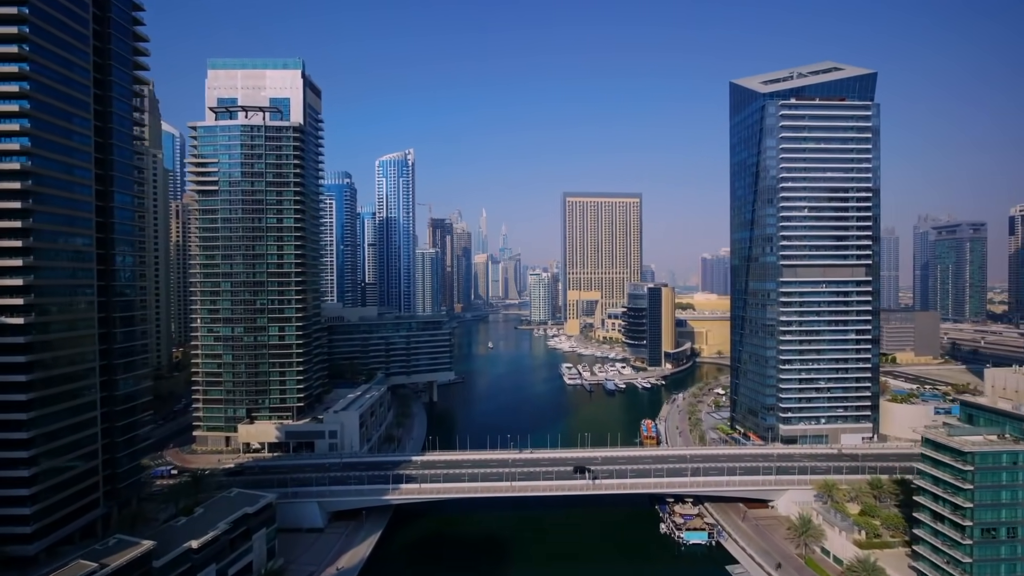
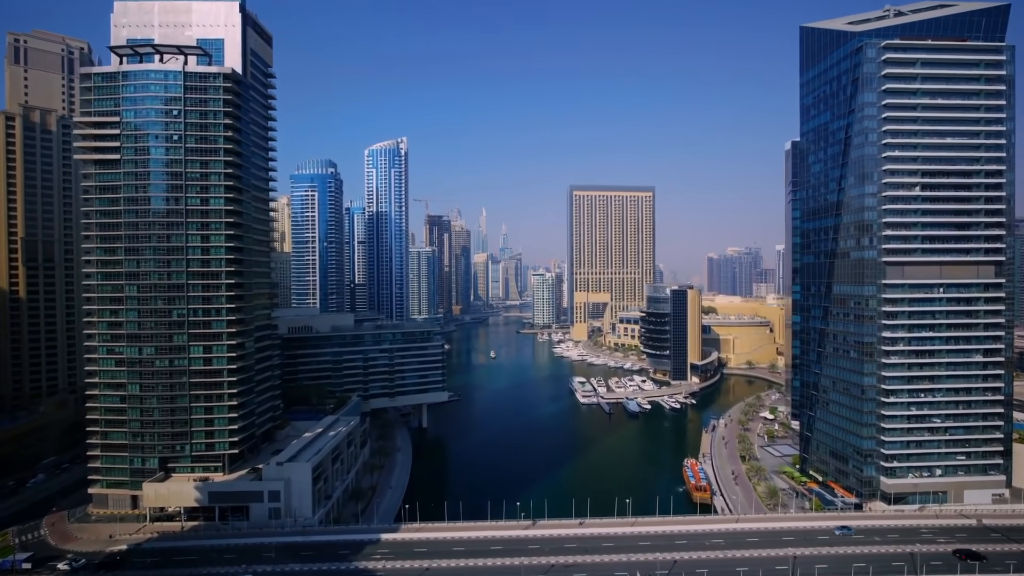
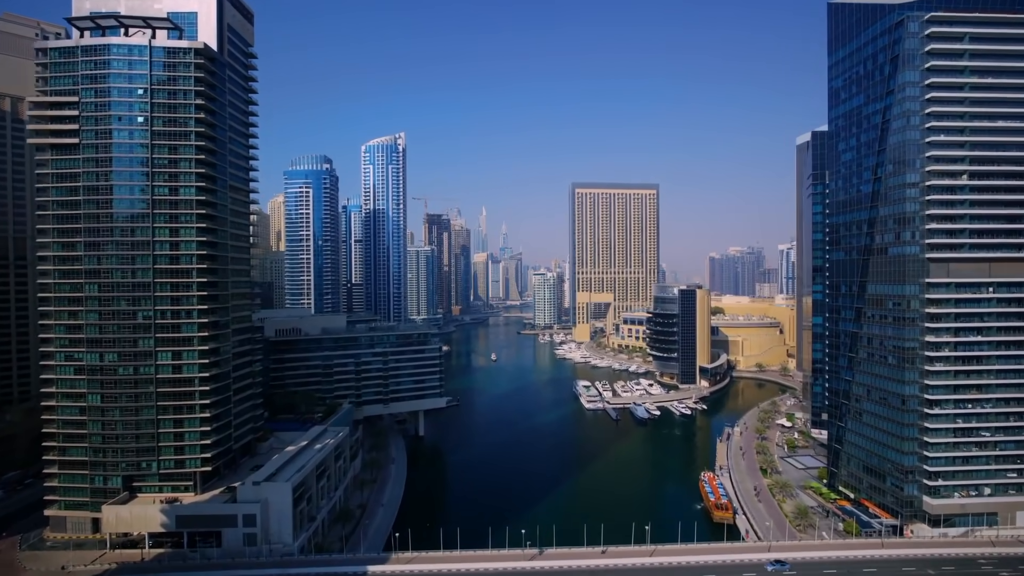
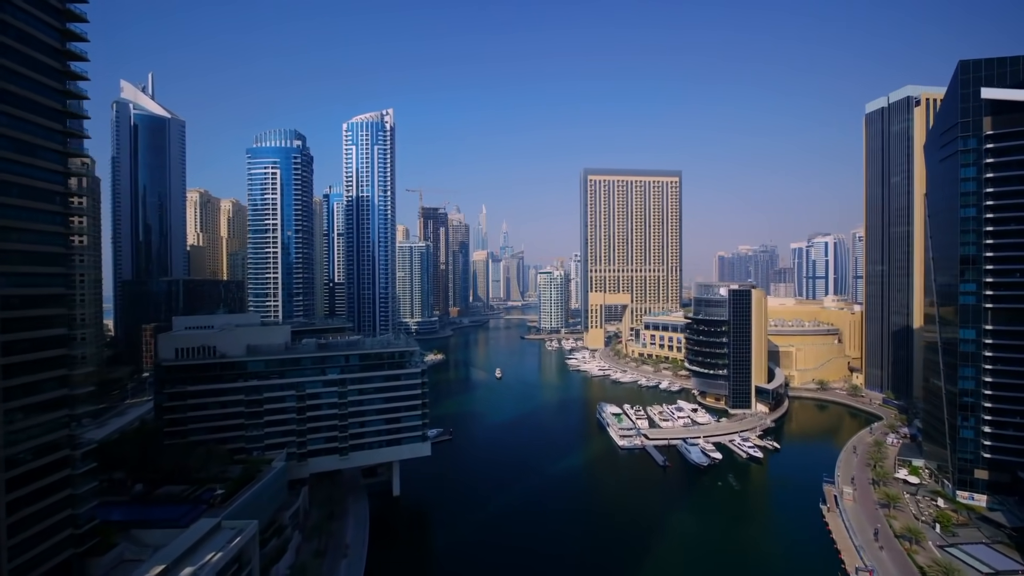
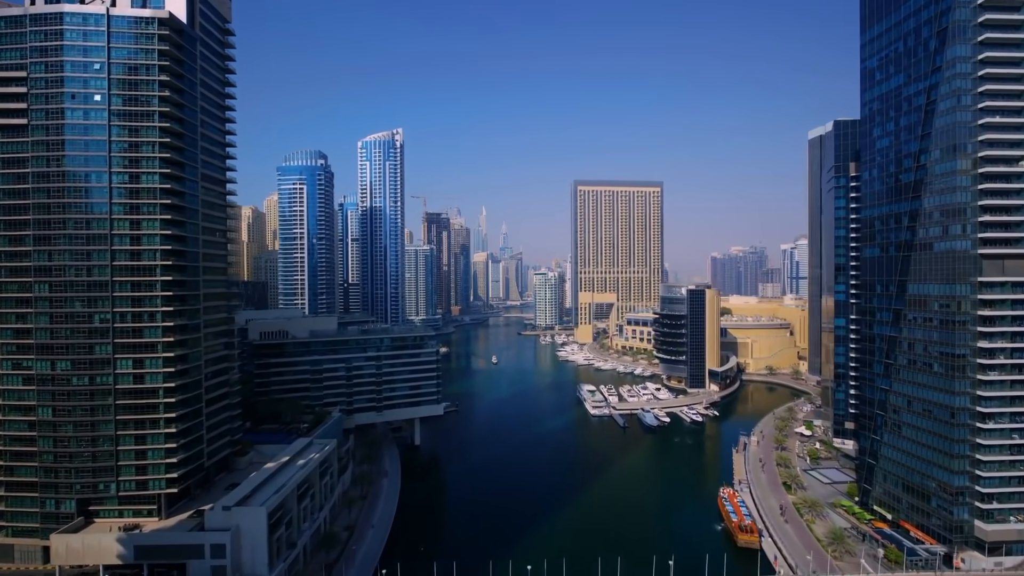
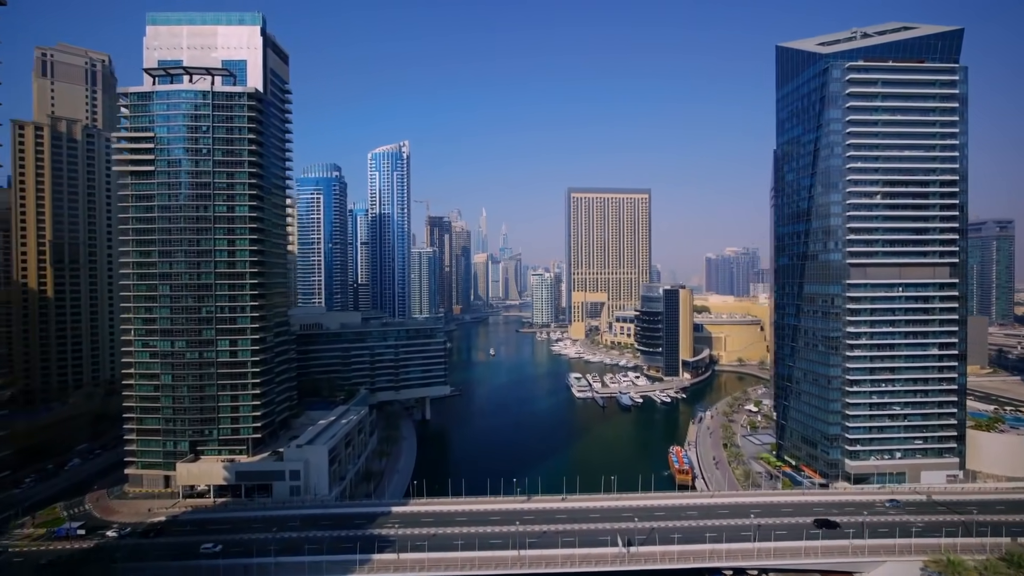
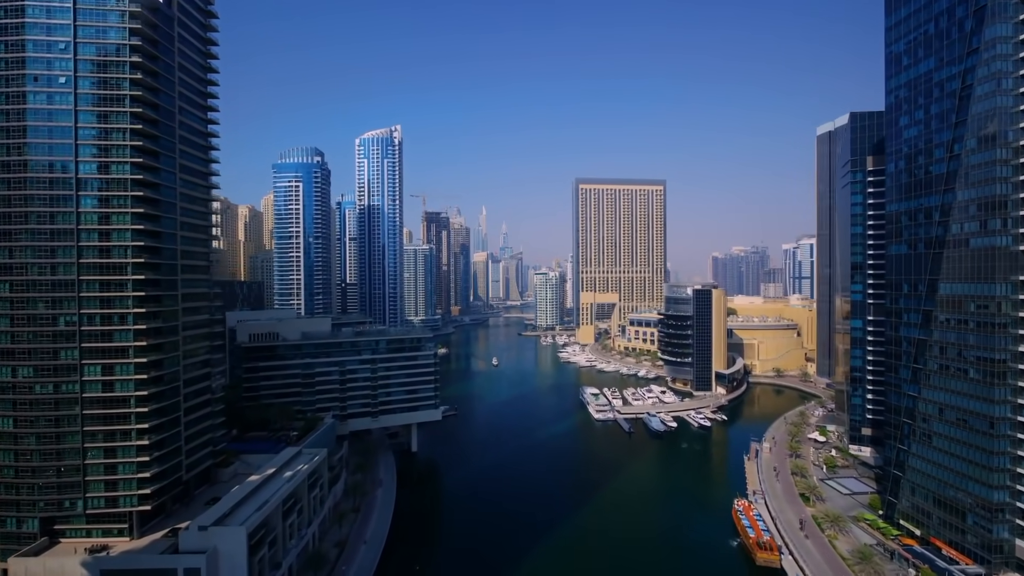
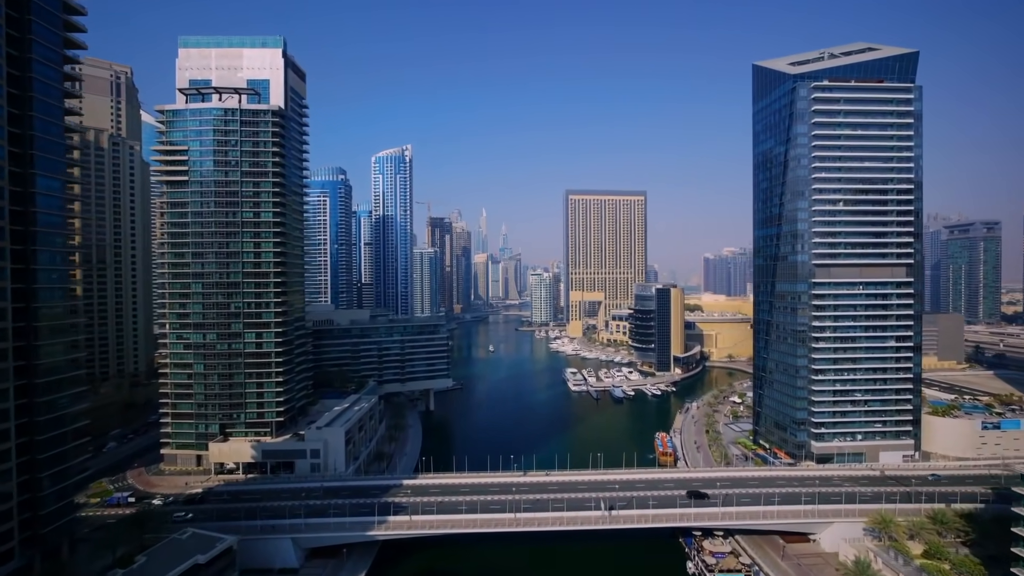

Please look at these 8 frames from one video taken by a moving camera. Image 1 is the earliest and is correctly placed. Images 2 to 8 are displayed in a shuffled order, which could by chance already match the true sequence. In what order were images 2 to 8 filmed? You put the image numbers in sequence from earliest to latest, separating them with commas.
8, 6, 2, 3, 5, 7, 4
